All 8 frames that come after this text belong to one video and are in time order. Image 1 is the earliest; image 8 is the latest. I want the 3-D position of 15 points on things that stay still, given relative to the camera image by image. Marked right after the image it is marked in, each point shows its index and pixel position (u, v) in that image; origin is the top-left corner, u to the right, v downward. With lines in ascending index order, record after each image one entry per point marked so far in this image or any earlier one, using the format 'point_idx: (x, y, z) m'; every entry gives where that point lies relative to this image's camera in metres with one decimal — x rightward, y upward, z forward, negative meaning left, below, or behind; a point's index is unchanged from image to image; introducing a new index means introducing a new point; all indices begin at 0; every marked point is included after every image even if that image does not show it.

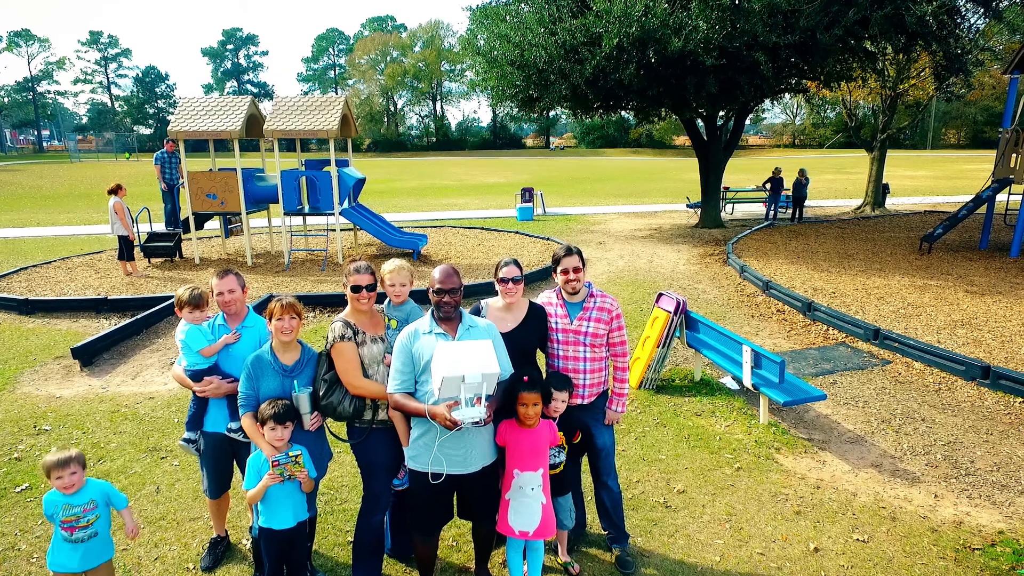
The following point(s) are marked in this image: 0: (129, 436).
0: (-3.0, -1.2, +4.8) m
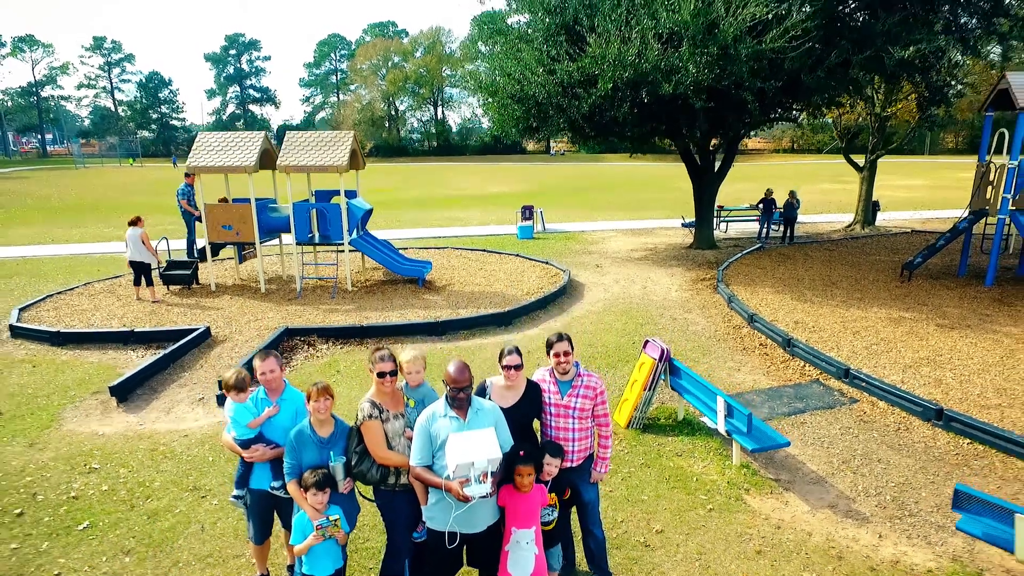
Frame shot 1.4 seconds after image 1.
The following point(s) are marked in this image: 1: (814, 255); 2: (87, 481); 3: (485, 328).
0: (-3.0, -1.6, +5.4) m
1: (+6.9, +0.8, +13.9) m
2: (-3.7, -1.7, +5.3) m
3: (-0.4, -0.6, +9.3) m
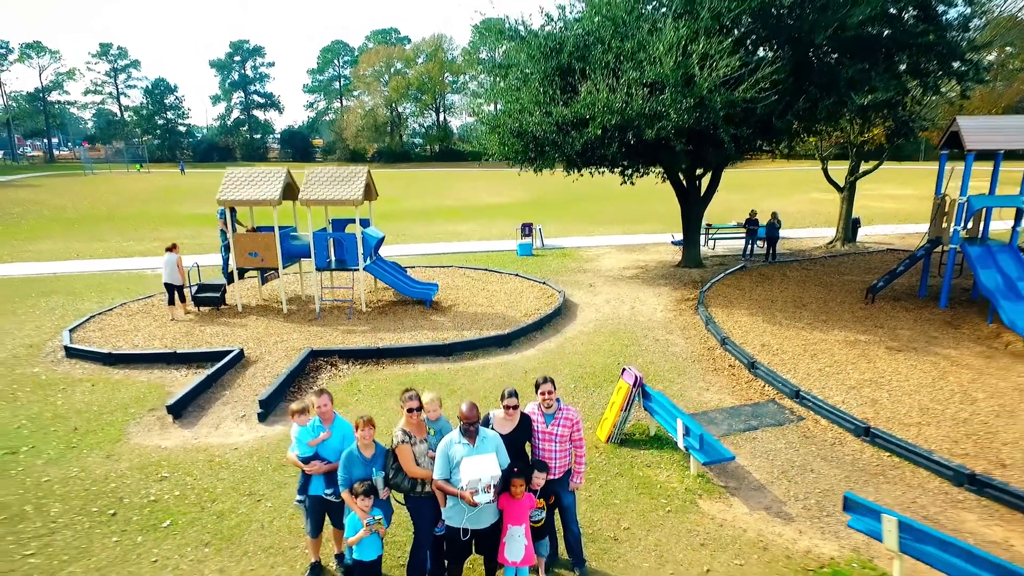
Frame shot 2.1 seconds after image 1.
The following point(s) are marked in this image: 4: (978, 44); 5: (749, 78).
0: (-3.0, -2.1, +6.5) m
1: (+6.9, +0.4, +15.0) m
2: (-3.7, -2.1, +6.4) m
3: (-0.4, -1.0, +10.4) m
4: (+9.7, +5.2, +13.1) m
5: (+4.2, +3.7, +11.0) m
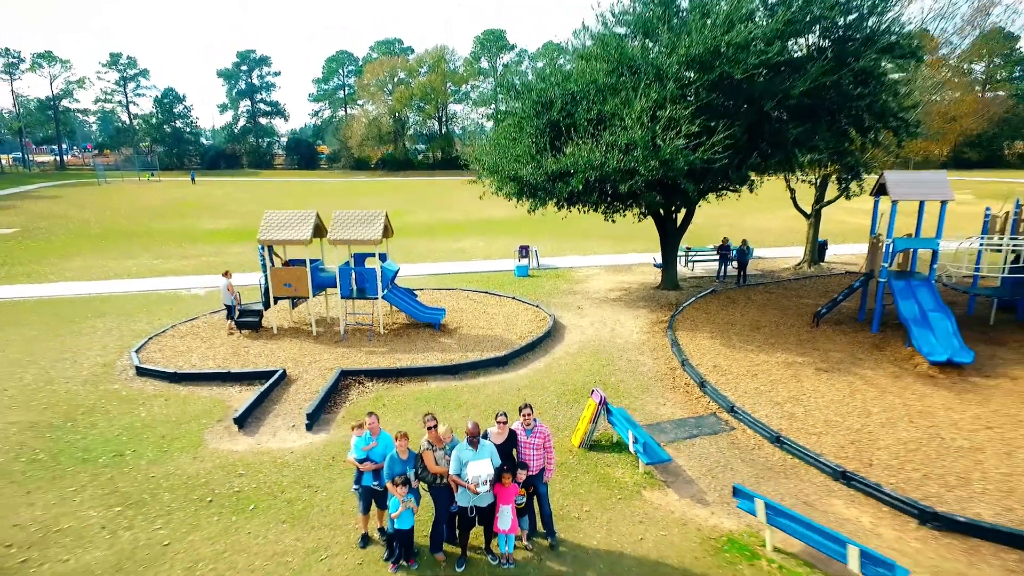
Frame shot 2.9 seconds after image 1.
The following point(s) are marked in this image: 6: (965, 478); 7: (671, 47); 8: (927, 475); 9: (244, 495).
0: (-3.1, -2.7, +8.6) m
1: (+6.8, -0.3, +17.1) m
2: (-3.8, -2.7, +8.5) m
3: (-0.5, -1.7, +12.5) m
4: (+9.7, +4.6, +15.2) m
5: (+4.2, +3.1, +13.1) m
6: (+5.7, -2.4, +7.7) m
7: (+3.6, +5.4, +13.7) m
8: (+5.4, -2.4, +7.9) m
9: (-3.6, -2.8, +8.2) m
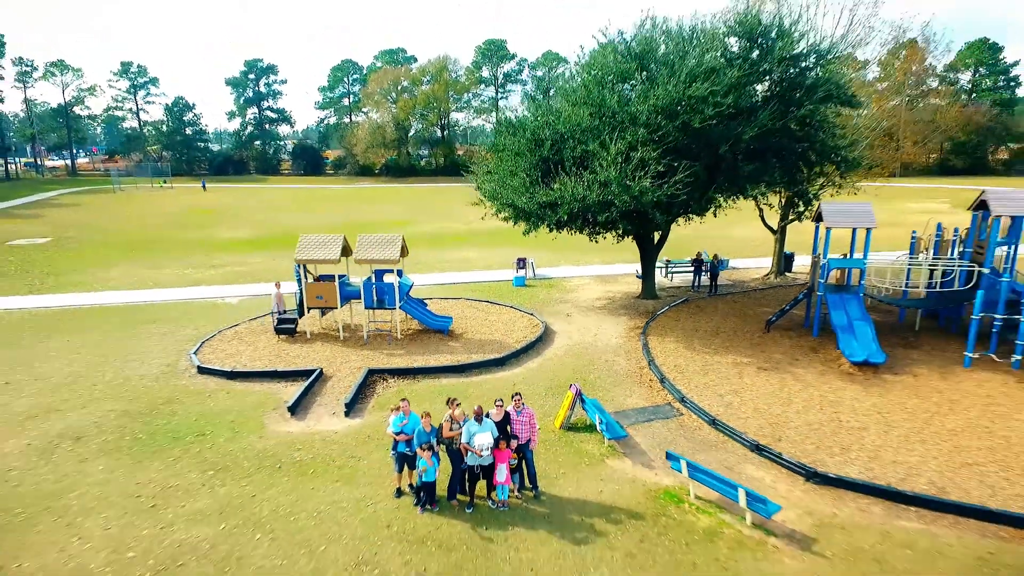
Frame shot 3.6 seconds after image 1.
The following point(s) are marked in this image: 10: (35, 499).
0: (-3.2, -3.0, +11.2) m
1: (+6.8, -0.6, +19.6) m
2: (-3.9, -3.0, +11.1) m
3: (-0.6, -2.0, +15.1) m
4: (+9.6, +4.3, +17.7) m
5: (+4.1, +2.8, +15.6) m
6: (+5.7, -2.7, +10.2) m
7: (+3.5, +5.1, +16.2) m
8: (+5.3, -2.7, +10.4) m
9: (-3.7, -3.1, +10.8) m
10: (-7.6, -3.4, +9.7) m
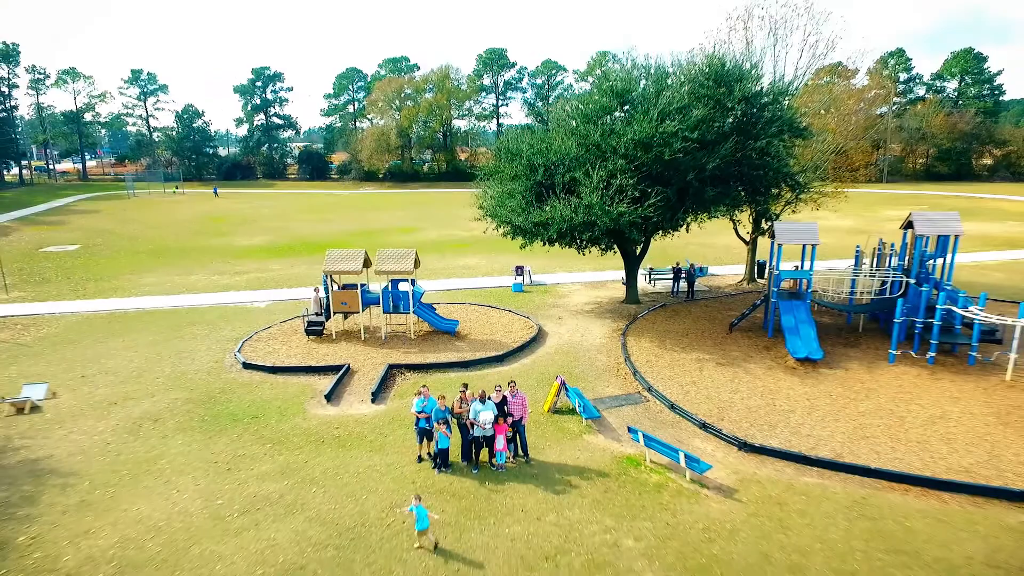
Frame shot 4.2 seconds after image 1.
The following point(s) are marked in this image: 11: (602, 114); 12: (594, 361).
0: (-3.3, -3.2, +13.9) m
1: (+6.7, -0.8, +22.3) m
2: (-3.9, -3.2, +13.8) m
3: (-0.7, -2.2, +17.7) m
4: (+9.5, +4.0, +20.4) m
5: (+4.0, +2.6, +18.3) m
6: (+5.6, -2.9, +12.9) m
7: (+3.4, +4.9, +18.9) m
8: (+5.2, -2.9, +13.1) m
9: (-3.8, -3.3, +13.5) m
10: (-7.6, -3.6, +12.4) m
11: (+2.9, +5.7, +19.6) m
12: (+2.4, -2.1, +17.8) m
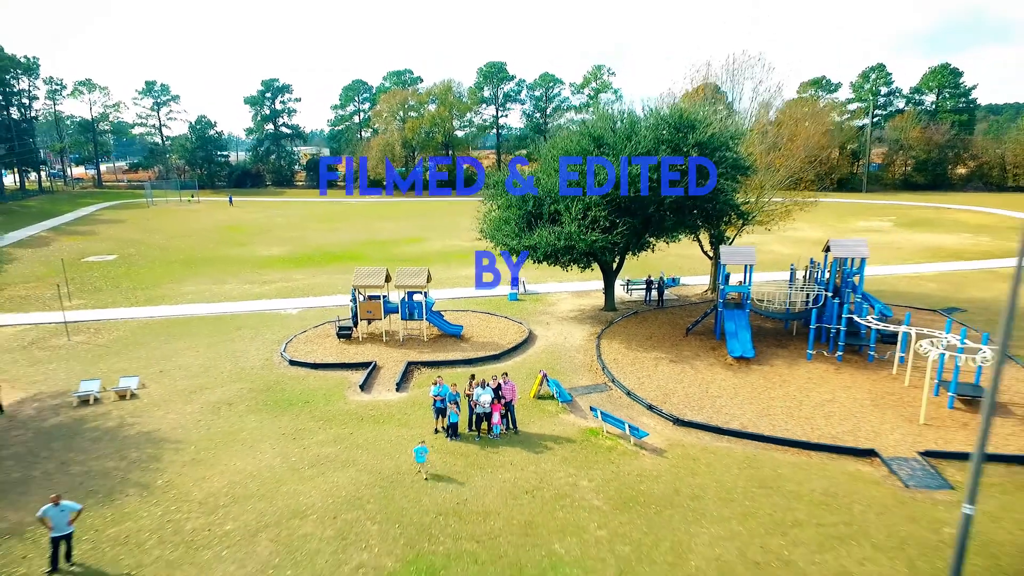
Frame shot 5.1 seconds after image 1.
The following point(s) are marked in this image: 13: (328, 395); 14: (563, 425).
0: (-3.5, -3.6, +18.1) m
1: (+6.5, -1.2, +26.6) m
2: (-4.1, -3.7, +18.1) m
3: (-0.8, -2.6, +22.0) m
4: (+9.3, +3.6, +24.7) m
5: (+3.8, +2.2, +22.6) m
6: (+5.4, -3.4, +17.2) m
7: (+3.2, +4.4, +23.2) m
8: (+5.0, -3.4, +17.3) m
9: (-4.0, -3.8, +17.7) m
10: (-7.8, -4.0, +16.6) m
11: (+2.8, +5.2, +23.9) m
12: (+2.2, -2.6, +22.0) m
13: (-5.9, -3.4, +19.4) m
14: (+1.4, -3.8, +16.7) m
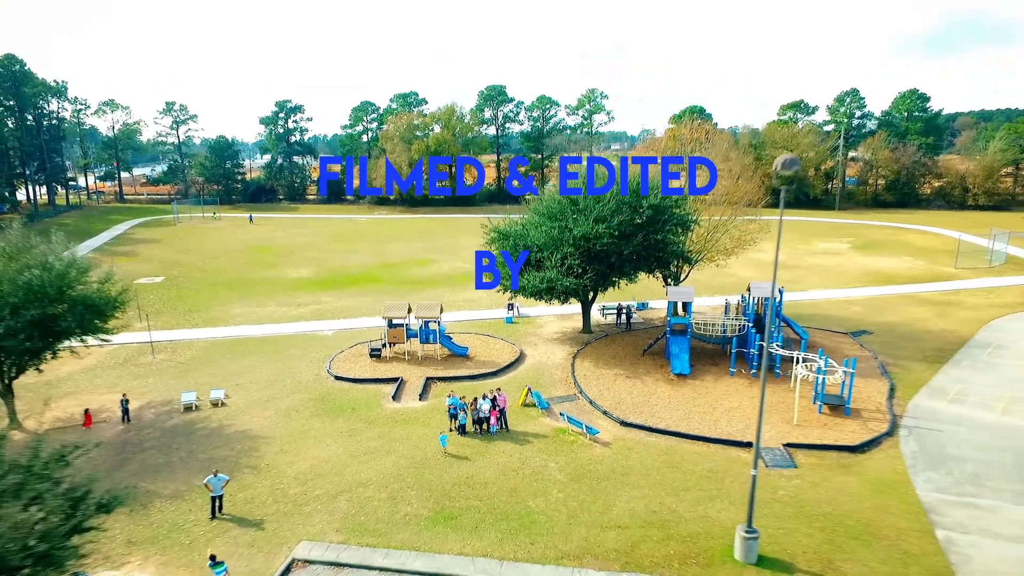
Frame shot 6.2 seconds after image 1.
0: (-3.8, -5.2, +24.7) m
1: (+6.3, -2.7, +33.1) m
2: (-4.4, -5.2, +24.7) m
3: (-1.1, -4.1, +28.6) m
4: (+9.1, +2.1, +31.3) m
5: (+3.5, +0.7, +29.2) m
6: (+5.1, -4.9, +23.7) m
7: (+3.0, +2.9, +29.8) m
8: (+4.7, -4.8, +23.9) m
9: (-4.2, -5.3, +24.3) m
10: (-8.1, -5.6, +23.2) m
11: (+2.5, +3.7, +30.5) m
12: (+1.9, -4.1, +28.6) m
13: (-6.1, -4.9, +26.0) m
14: (+1.1, -5.3, +23.3) m
